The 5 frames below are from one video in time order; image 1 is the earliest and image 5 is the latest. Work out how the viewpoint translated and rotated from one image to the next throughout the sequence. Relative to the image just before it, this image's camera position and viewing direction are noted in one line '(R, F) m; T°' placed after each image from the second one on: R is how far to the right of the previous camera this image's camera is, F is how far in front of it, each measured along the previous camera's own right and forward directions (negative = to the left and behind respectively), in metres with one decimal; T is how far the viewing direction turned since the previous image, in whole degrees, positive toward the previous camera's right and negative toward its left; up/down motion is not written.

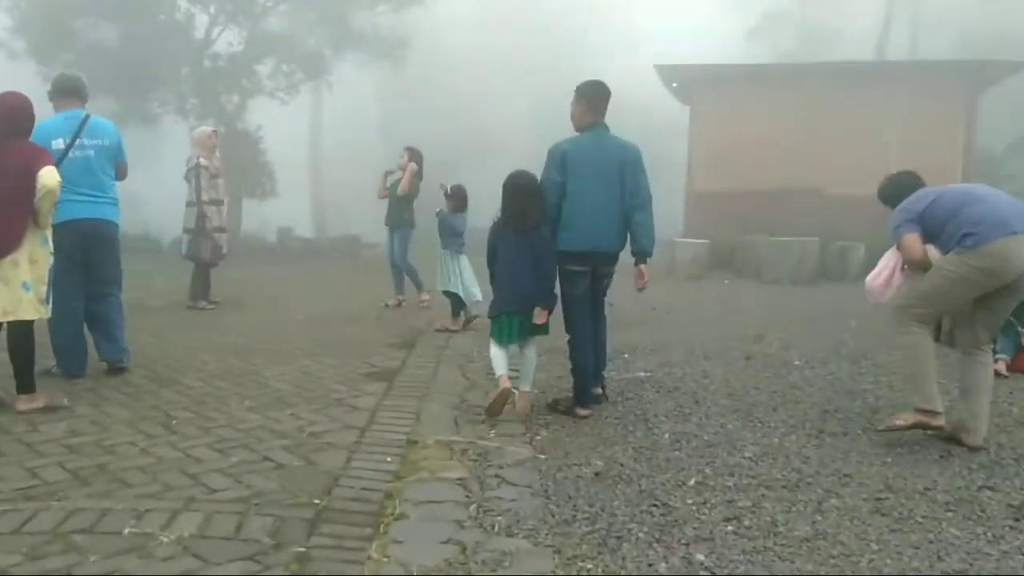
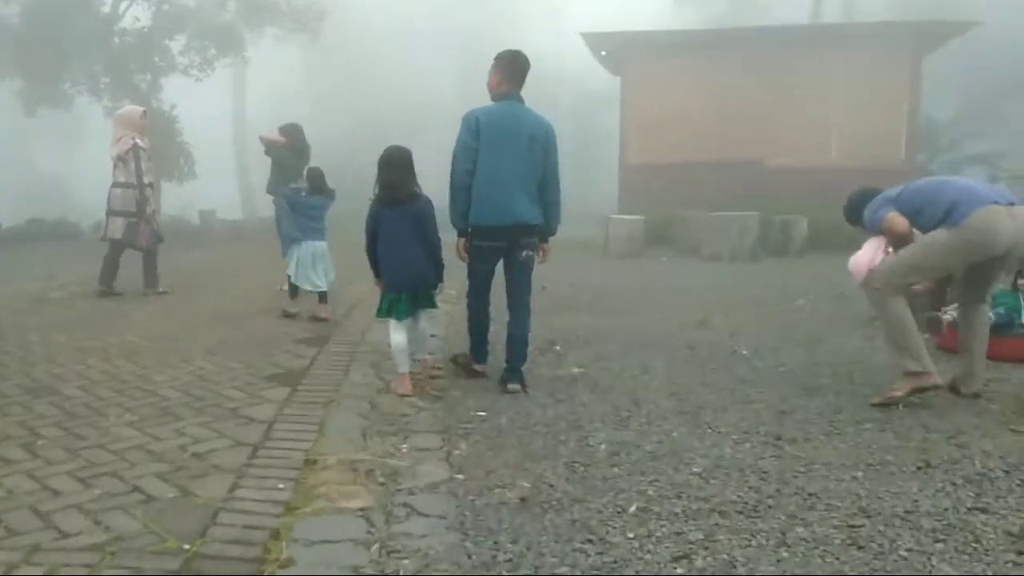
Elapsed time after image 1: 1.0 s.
(+0.1, +0.7) m; +4°
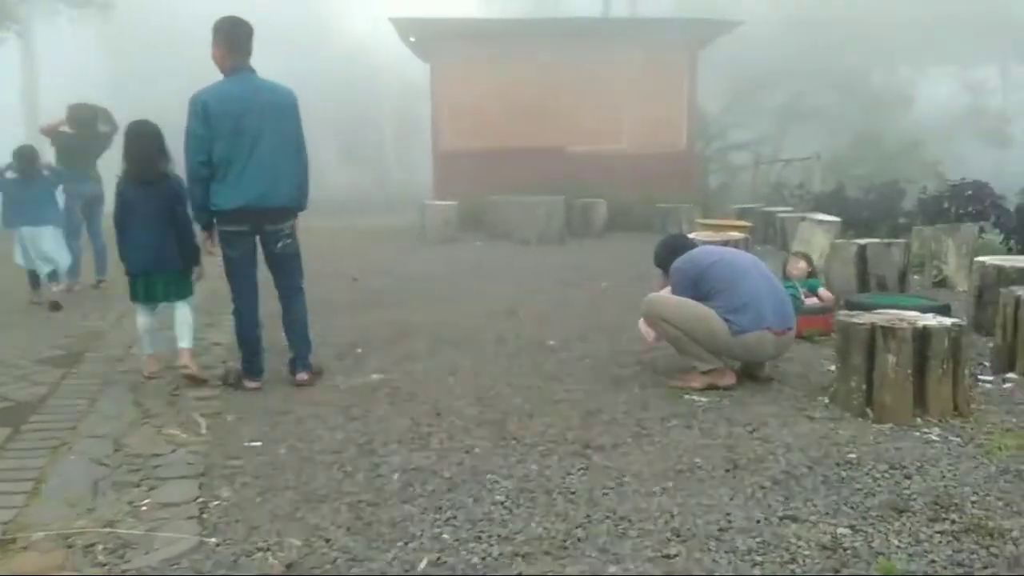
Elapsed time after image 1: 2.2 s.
(+0.2, +0.6) m; +13°
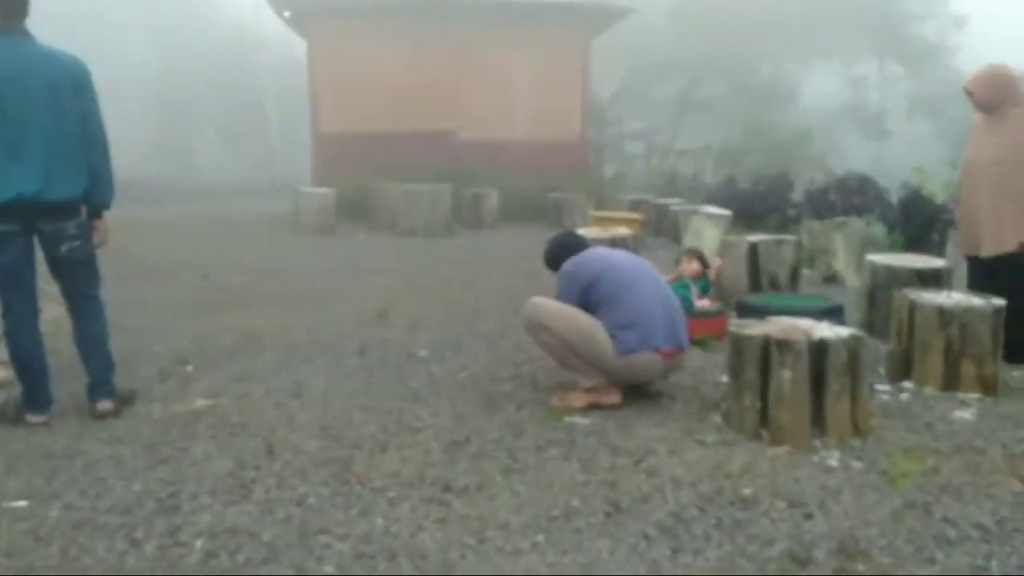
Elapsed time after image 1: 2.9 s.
(+0.2, +0.6) m; +7°
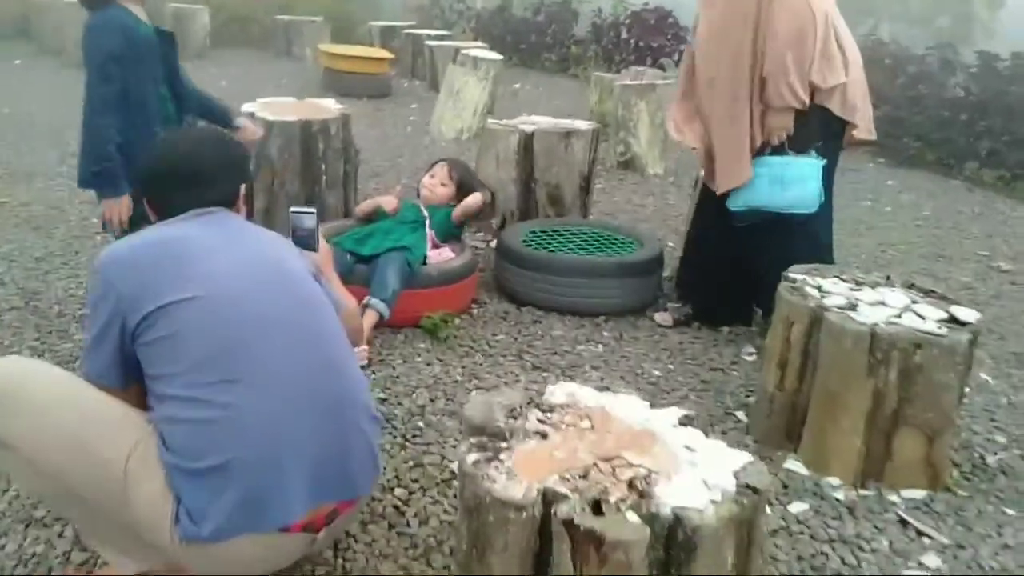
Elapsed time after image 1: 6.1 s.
(+0.9, +2.5) m; +15°
